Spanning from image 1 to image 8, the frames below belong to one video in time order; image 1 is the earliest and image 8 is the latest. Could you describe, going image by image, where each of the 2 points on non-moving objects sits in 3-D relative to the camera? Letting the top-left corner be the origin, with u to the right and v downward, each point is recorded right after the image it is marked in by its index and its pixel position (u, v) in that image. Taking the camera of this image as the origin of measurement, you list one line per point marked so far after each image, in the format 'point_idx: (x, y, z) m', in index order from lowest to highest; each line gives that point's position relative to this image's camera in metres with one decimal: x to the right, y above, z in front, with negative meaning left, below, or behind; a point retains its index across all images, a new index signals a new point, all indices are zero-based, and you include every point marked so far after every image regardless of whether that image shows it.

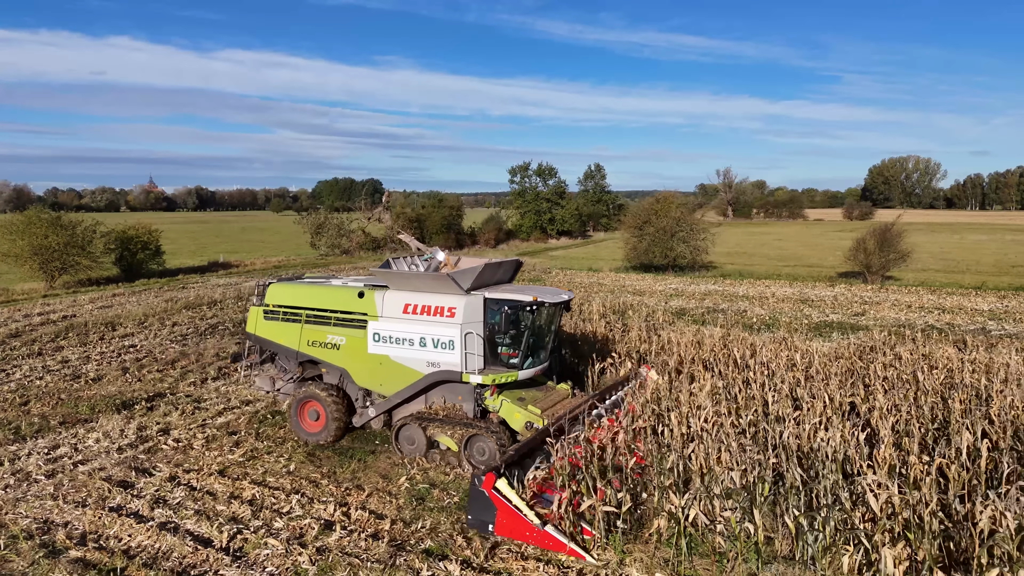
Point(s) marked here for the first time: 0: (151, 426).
0: (-4.6, -1.8, +8.8) m
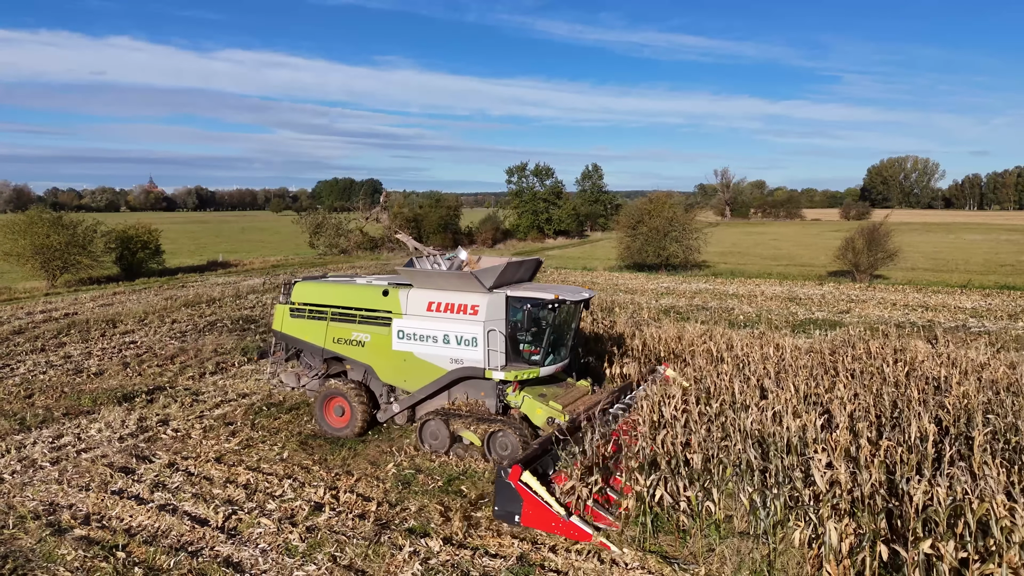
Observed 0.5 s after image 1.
0: (-4.8, -1.7, +9.2) m
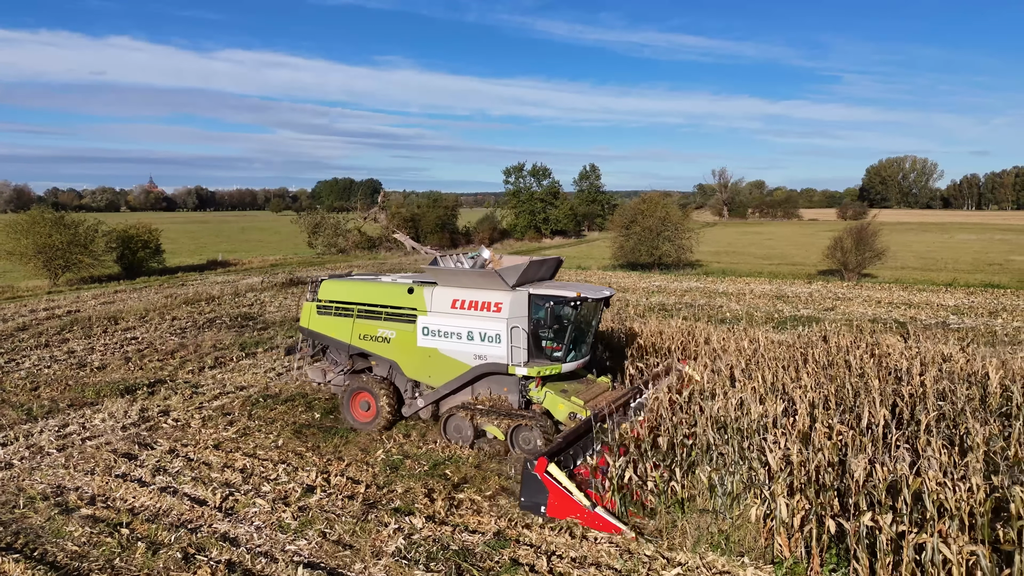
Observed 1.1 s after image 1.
0: (-5.0, -1.7, +9.6) m
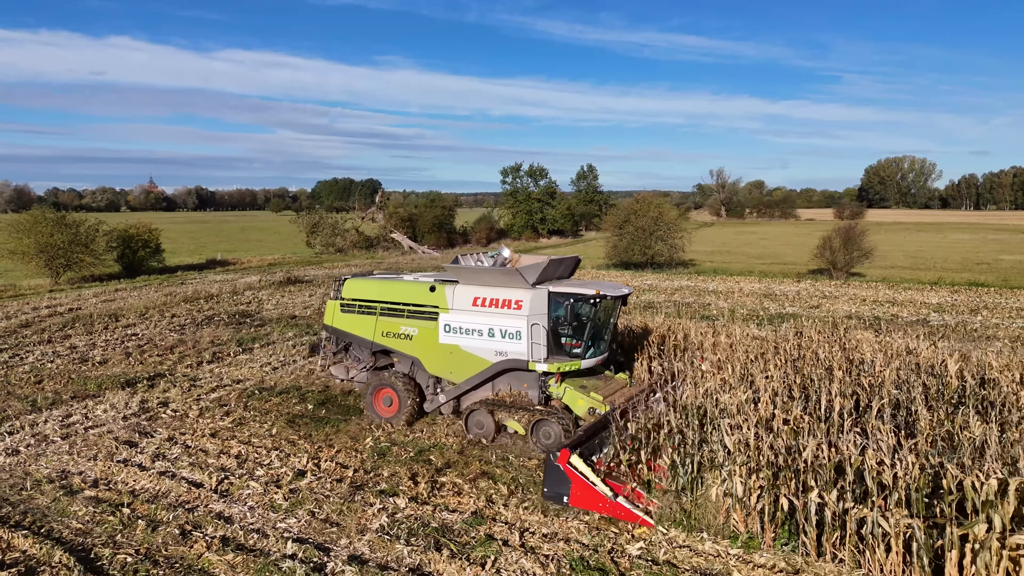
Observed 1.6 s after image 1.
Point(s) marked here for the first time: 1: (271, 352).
0: (-5.2, -1.6, +10.0) m
1: (-4.6, -1.2, +13.0) m
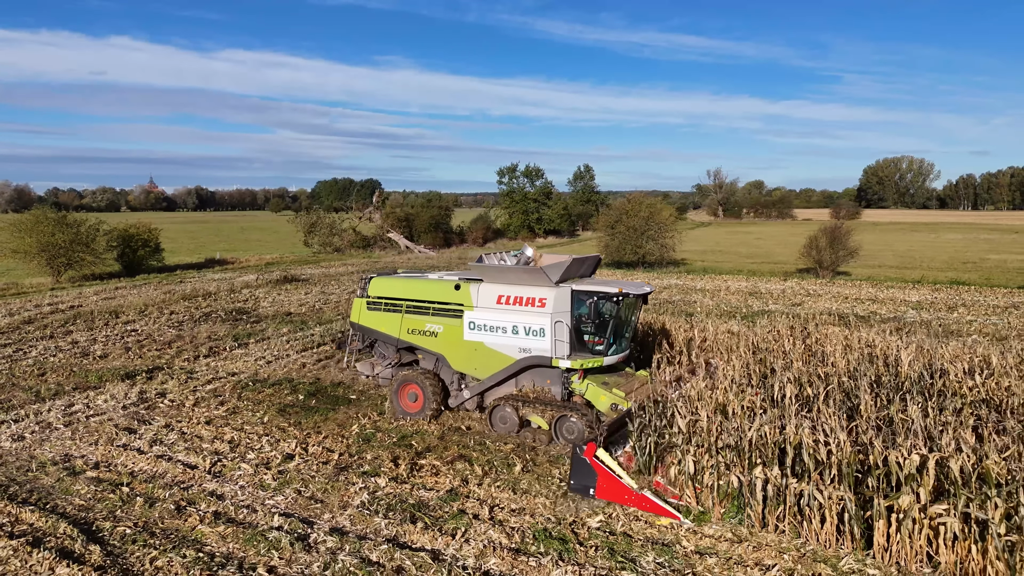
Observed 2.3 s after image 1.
0: (-5.5, -1.6, +10.5) m
1: (-4.9, -1.2, +13.5) m
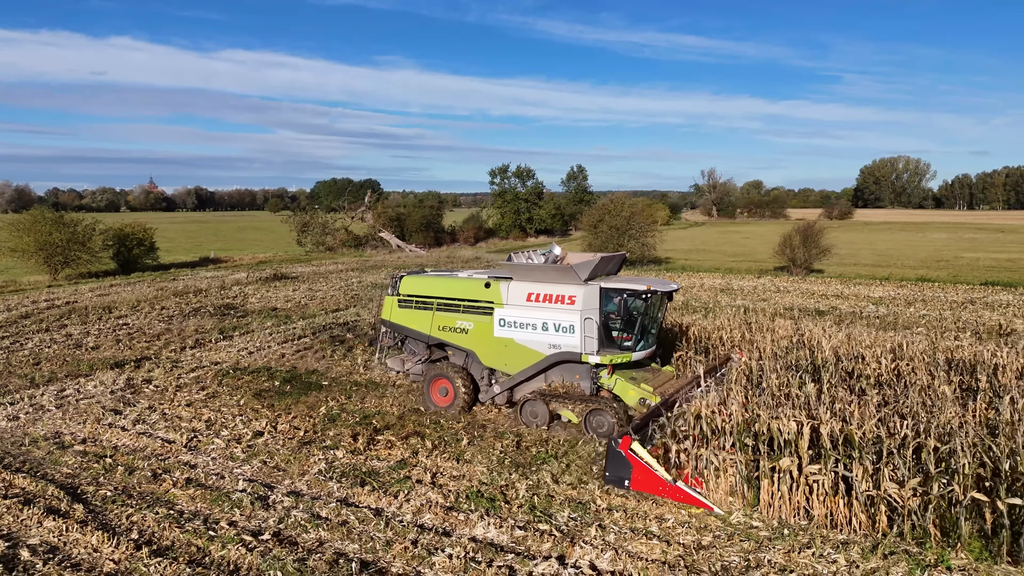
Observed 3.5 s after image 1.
0: (-6.2, -1.5, +11.3) m
1: (-5.5, -1.1, +14.3) m
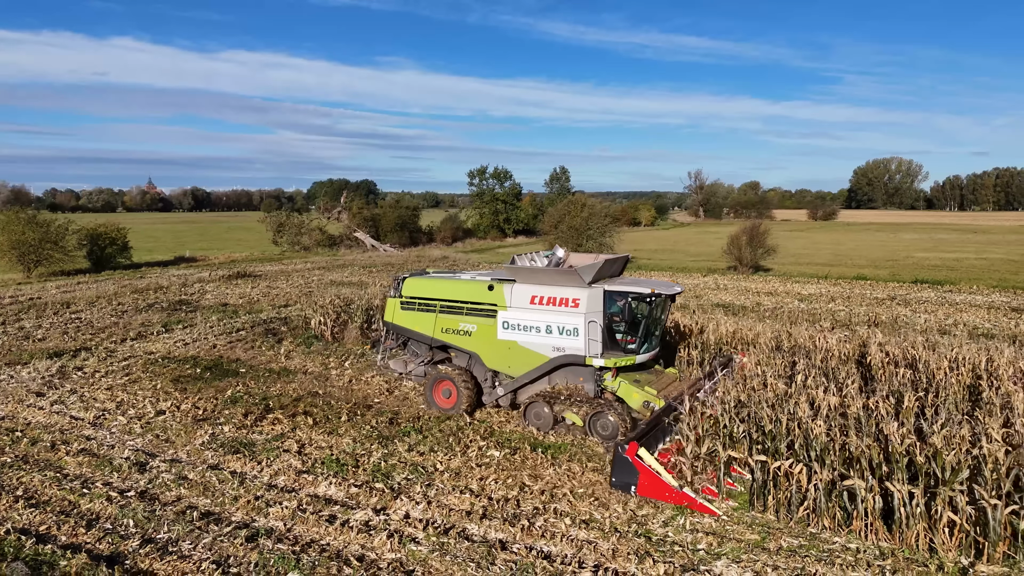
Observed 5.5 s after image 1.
0: (-7.8, -1.4, +12.2) m
1: (-7.2, -1.0, +15.2) m
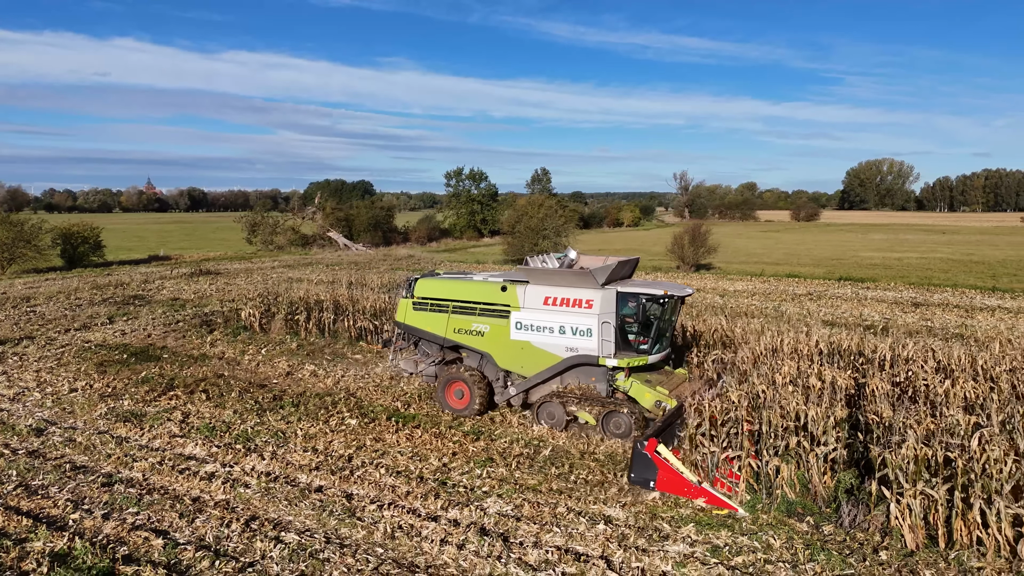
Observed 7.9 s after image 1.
0: (-9.8, -1.2, +13.4) m
1: (-9.1, -0.8, +16.4) m
